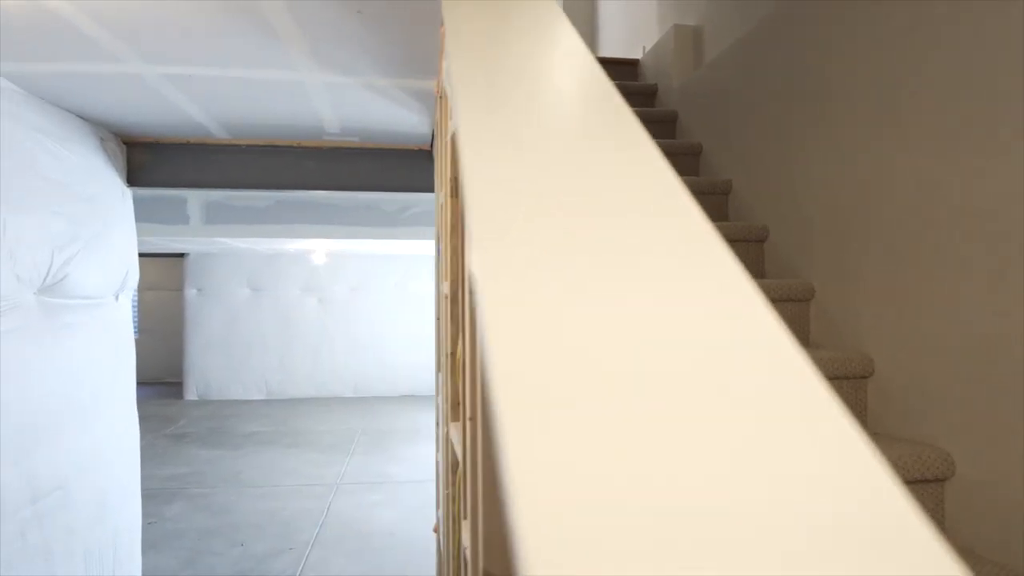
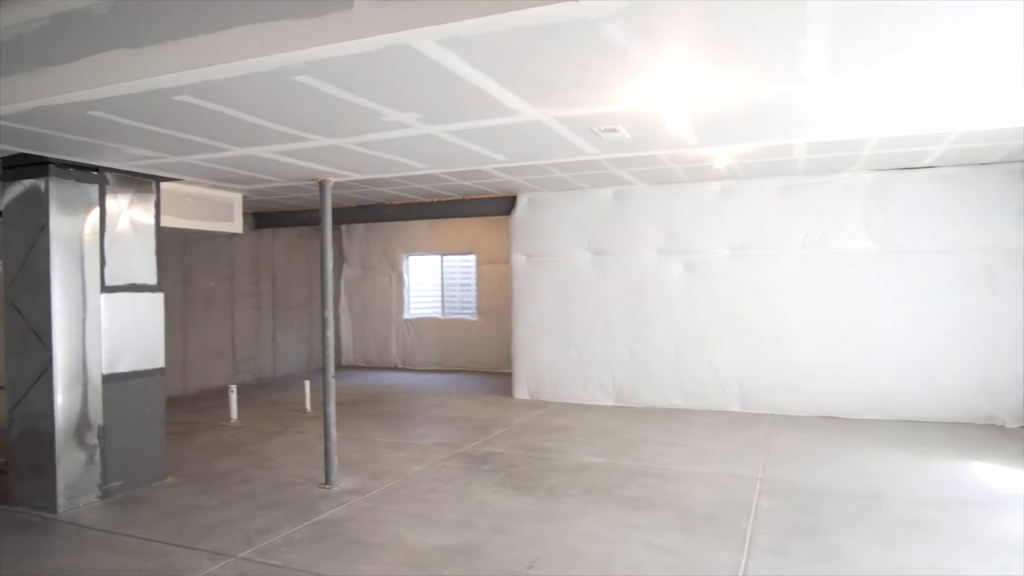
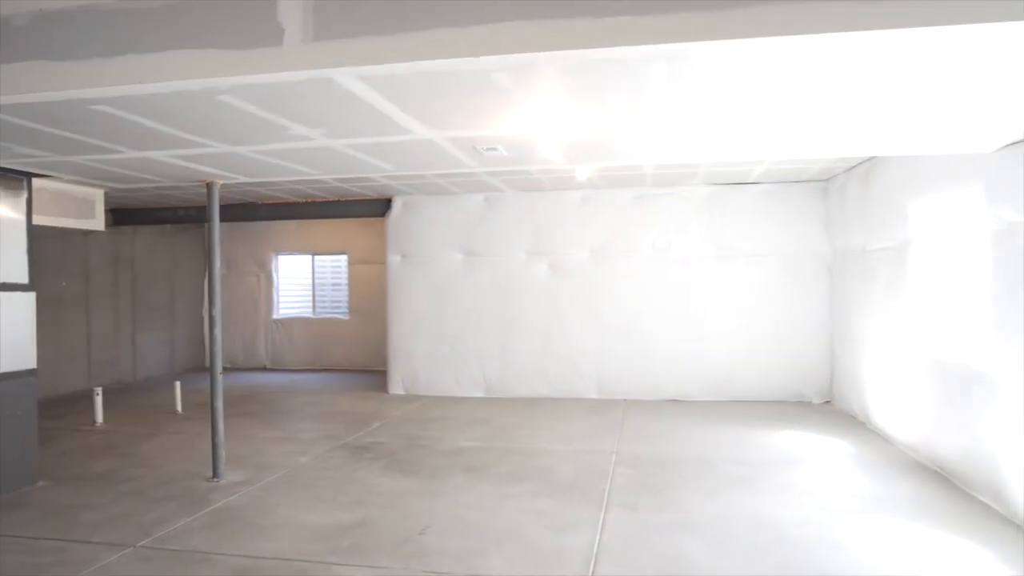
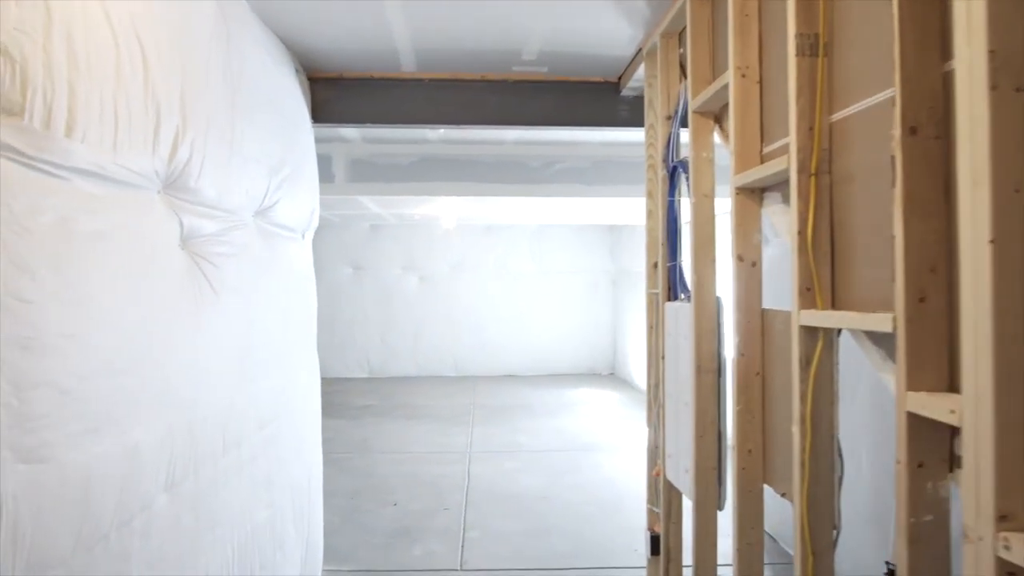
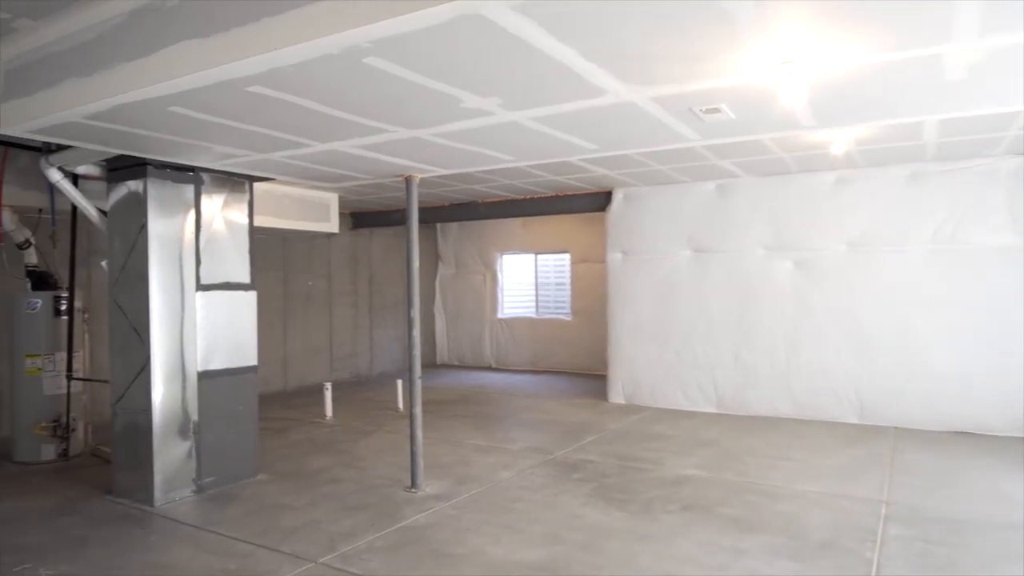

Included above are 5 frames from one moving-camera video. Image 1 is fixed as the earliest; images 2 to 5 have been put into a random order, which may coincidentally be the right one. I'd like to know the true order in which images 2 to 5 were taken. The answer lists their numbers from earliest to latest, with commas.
4, 3, 2, 5
